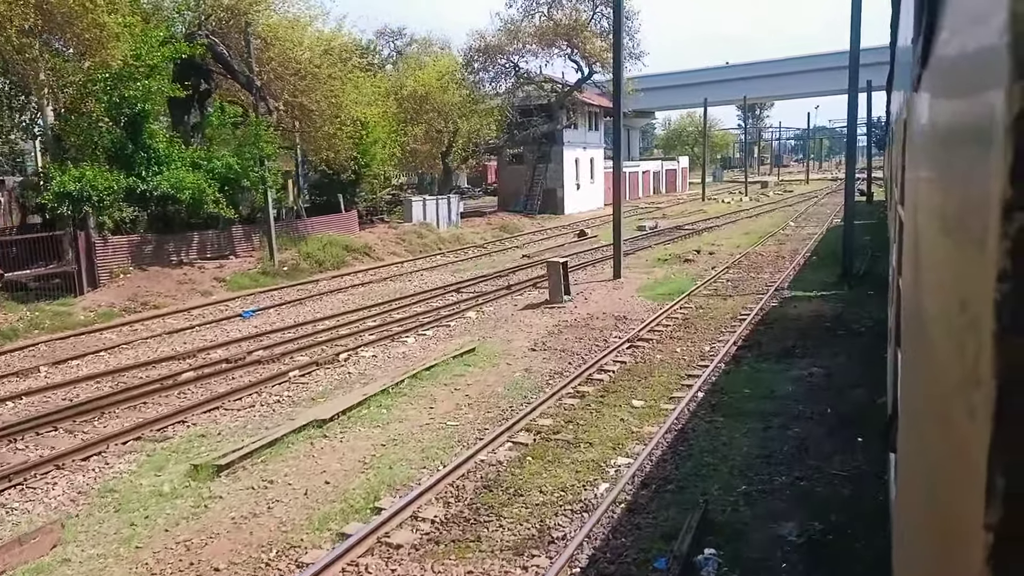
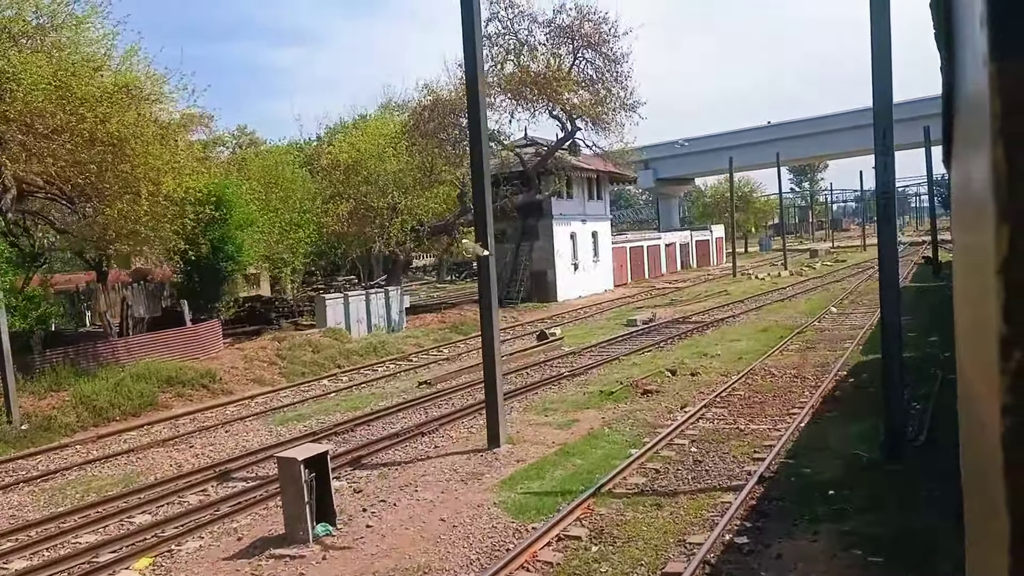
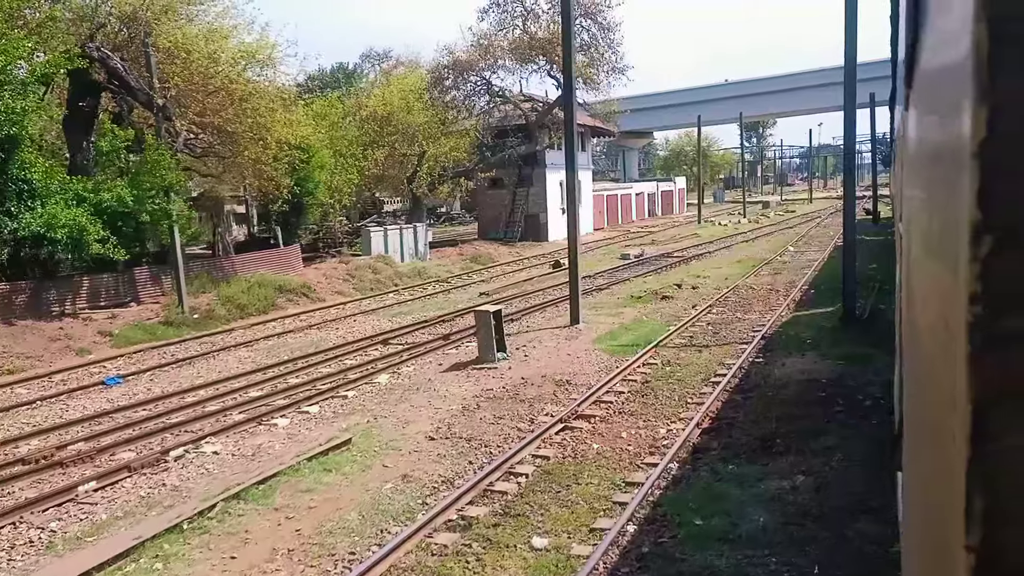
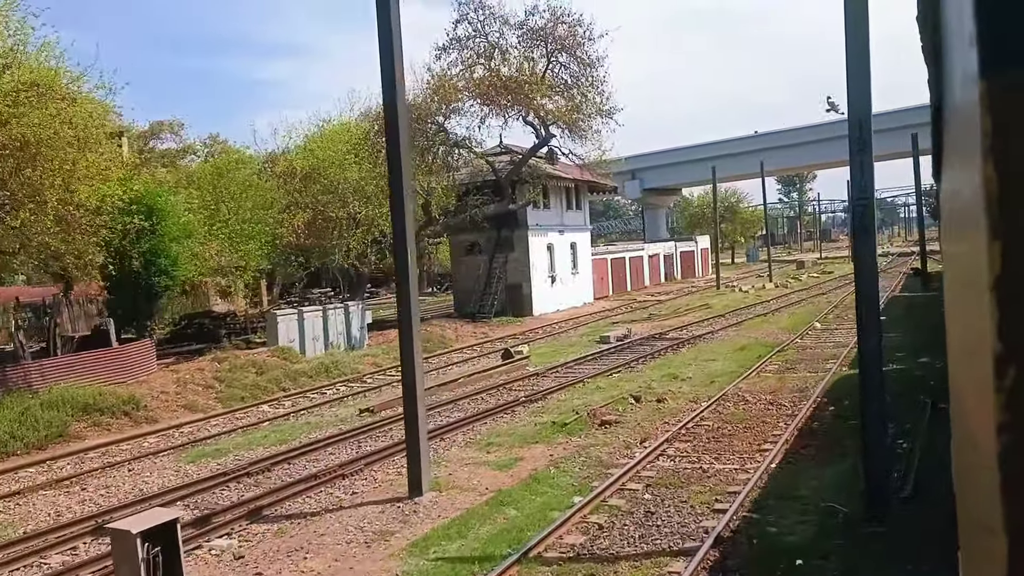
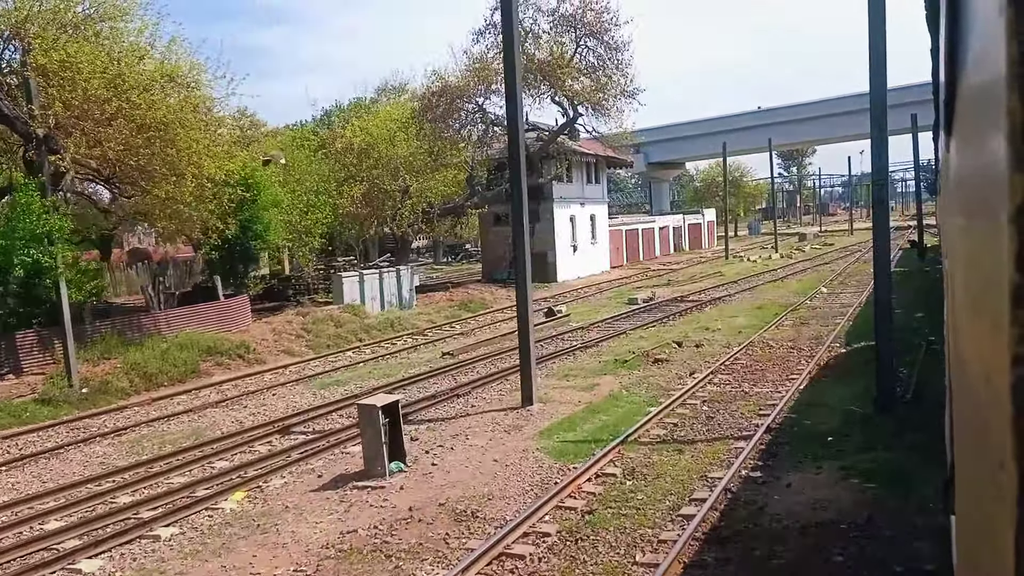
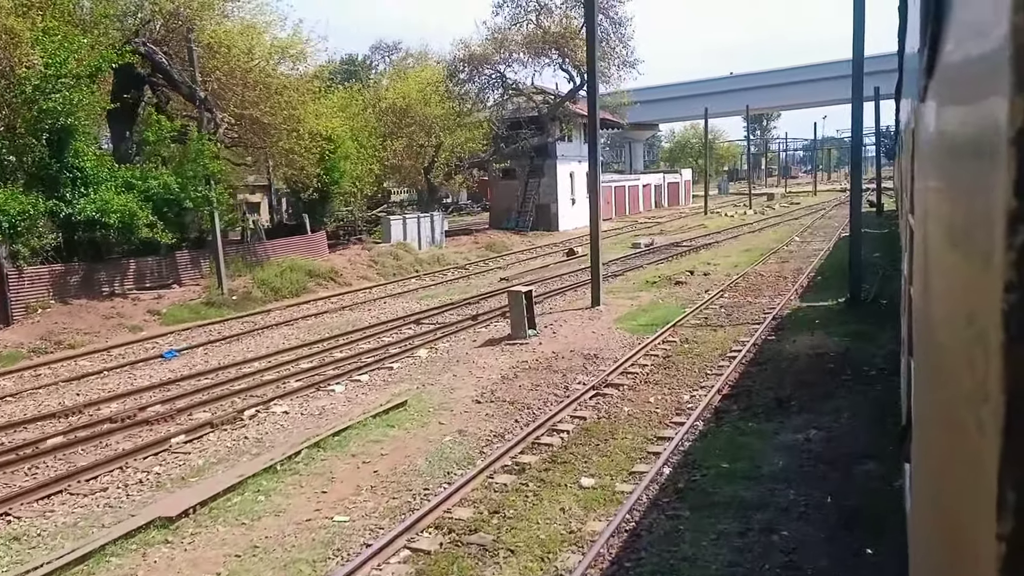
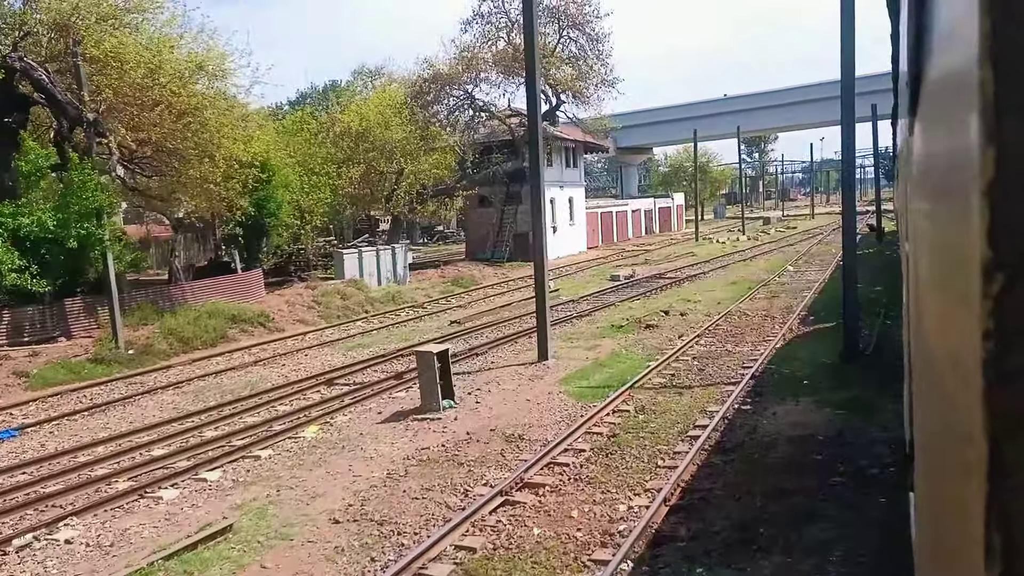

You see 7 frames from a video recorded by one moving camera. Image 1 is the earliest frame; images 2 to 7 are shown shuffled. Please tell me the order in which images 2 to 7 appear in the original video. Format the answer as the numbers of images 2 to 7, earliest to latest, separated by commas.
6, 3, 7, 5, 2, 4
